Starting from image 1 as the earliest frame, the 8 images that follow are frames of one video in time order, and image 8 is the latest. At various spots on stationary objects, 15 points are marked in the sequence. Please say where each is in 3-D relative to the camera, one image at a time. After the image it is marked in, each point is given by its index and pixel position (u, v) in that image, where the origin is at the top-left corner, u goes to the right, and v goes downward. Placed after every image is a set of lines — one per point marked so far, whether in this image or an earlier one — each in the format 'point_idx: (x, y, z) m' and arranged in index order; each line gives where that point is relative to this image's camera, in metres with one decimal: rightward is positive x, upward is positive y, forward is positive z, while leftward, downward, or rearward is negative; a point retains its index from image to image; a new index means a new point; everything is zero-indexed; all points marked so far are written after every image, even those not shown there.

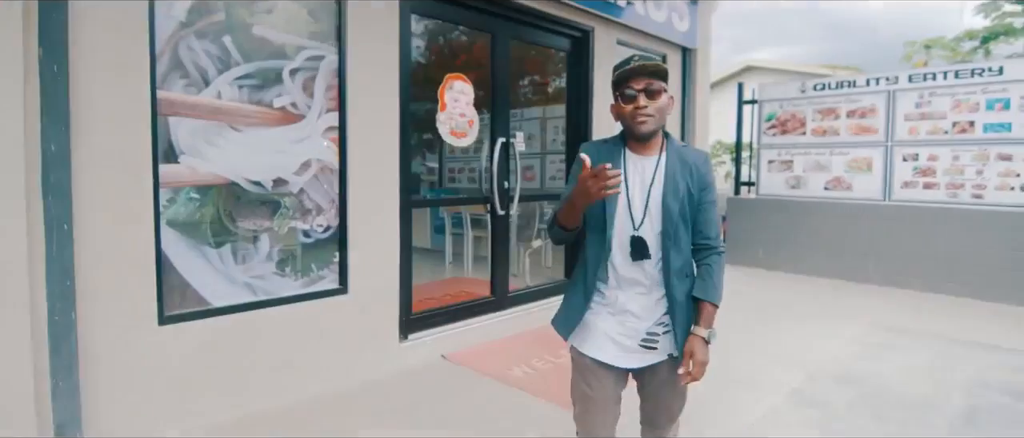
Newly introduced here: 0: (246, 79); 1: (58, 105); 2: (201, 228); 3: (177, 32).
0: (-2.8, +1.5, +2.9) m
1: (-3.8, +1.0, +2.2) m
2: (-3.2, -0.1, +2.8) m
3: (-3.3, +1.8, +2.7) m
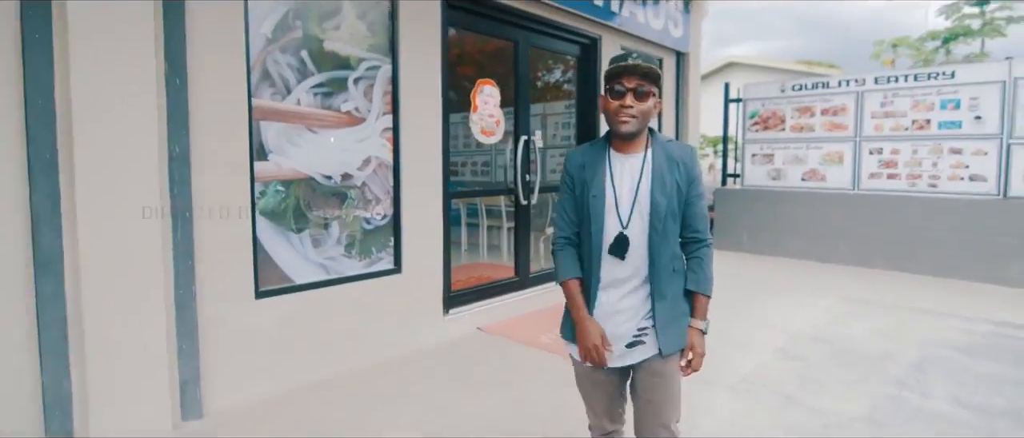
0: (-2.4, +1.7, +3.4) m
1: (-3.3, +1.1, +2.7) m
2: (-2.7, 0.0, +3.3) m
3: (-2.8, +2.0, +3.1) m
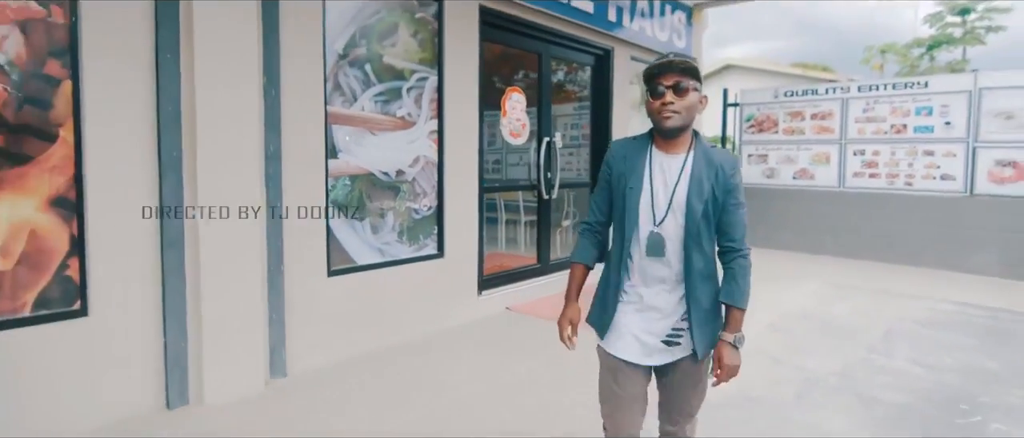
0: (-1.9, +1.8, +3.9) m
1: (-2.8, +1.2, +3.2) m
2: (-2.3, +0.2, +3.8) m
3: (-2.4, +2.1, +3.6) m
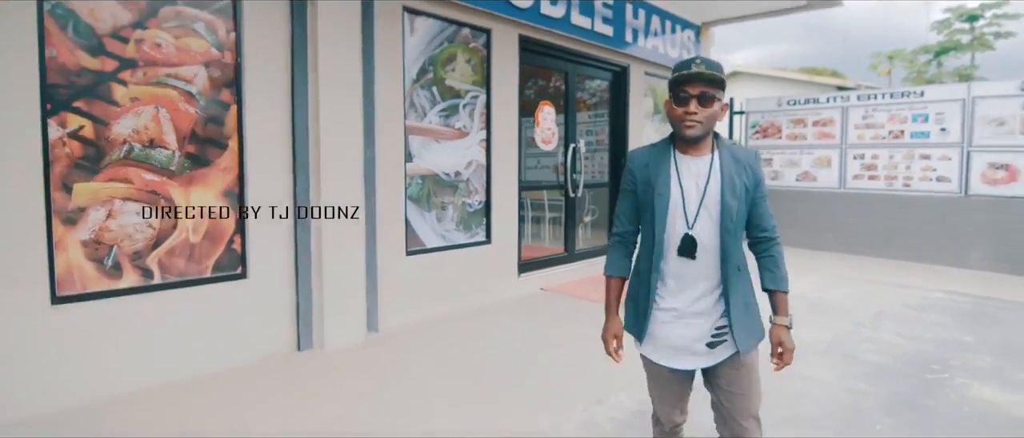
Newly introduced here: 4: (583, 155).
0: (-1.2, +1.9, +4.8) m
1: (-2.2, +1.4, +4.1) m
2: (-1.6, +0.3, +4.7) m
3: (-1.7, +2.2, +4.5) m
4: (+1.8, +1.6, +6.8) m
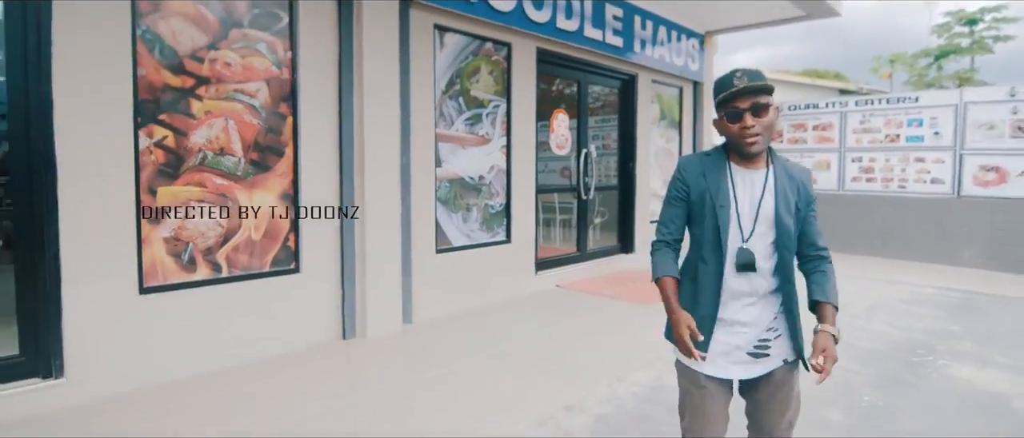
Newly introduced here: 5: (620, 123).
0: (-0.8, +1.9, +5.2) m
1: (-1.8, +1.4, +4.5) m
2: (-1.2, +0.3, +5.1) m
3: (-1.3, +2.2, +4.9) m
4: (+2.2, +1.6, +7.2) m
5: (+3.1, +2.7, +7.7) m
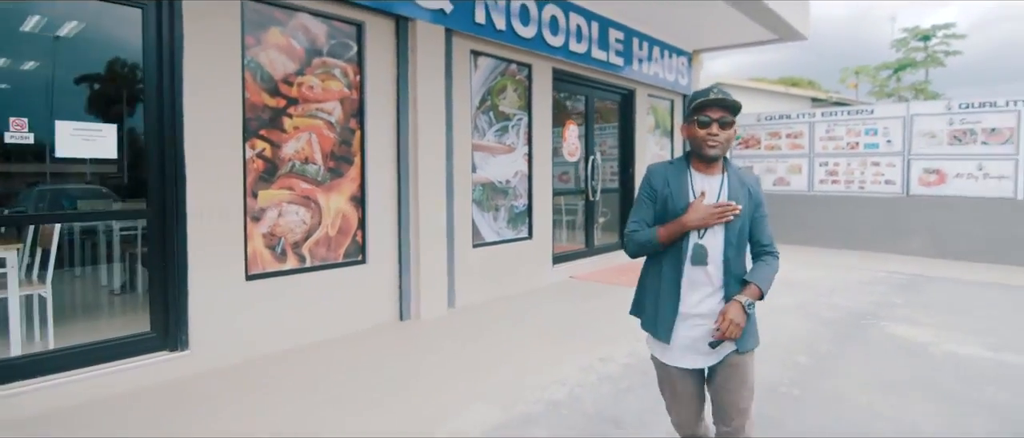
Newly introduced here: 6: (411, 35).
0: (-0.3, +2.0, +6.0) m
1: (-1.2, +1.4, +5.3) m
2: (-0.6, +0.4, +5.8) m
3: (-0.8, +2.3, +5.7) m
4: (+2.6, +1.6, +8.1) m
5: (+3.5, +2.8, +8.7) m
6: (-1.8, +3.3, +4.8) m
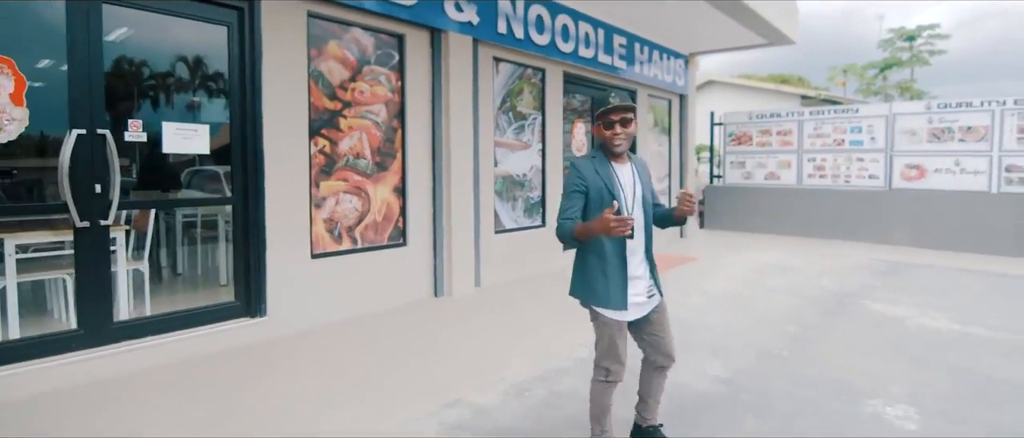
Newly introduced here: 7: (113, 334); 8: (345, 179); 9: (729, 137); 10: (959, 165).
0: (+0.1, +2.2, +6.7) m
1: (-0.8, +1.6, +5.9) m
2: (-0.2, +0.6, +6.5) m
3: (-0.3, +2.5, +6.4) m
4: (+3.0, +1.9, +8.8) m
5: (+3.9, +3.1, +9.4) m
6: (-1.4, +3.5, +5.5) m
7: (-5.4, -1.6, +3.6) m
8: (-3.0, +0.7, +4.8) m
9: (+8.6, +3.2, +10.7) m
10: (+14.6, +1.7, +8.7) m
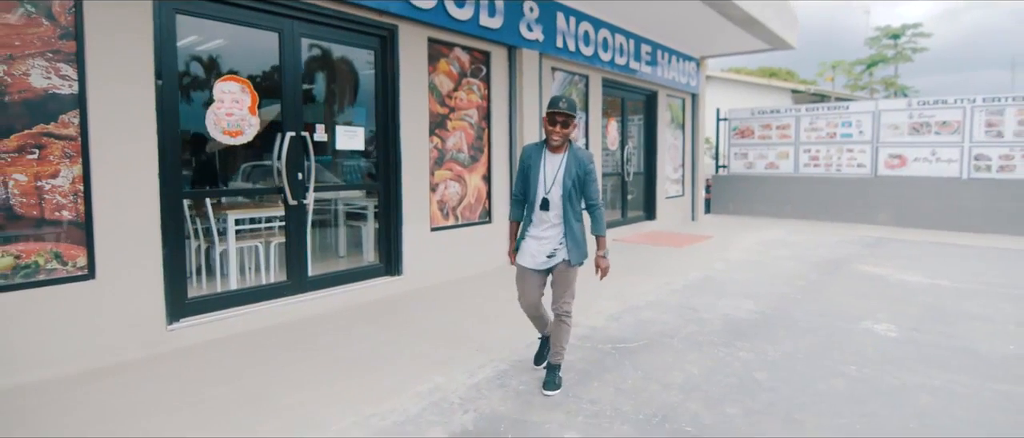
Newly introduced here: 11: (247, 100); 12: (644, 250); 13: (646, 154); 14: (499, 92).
0: (+1.6, +2.7, +8.0) m
1: (+0.8, +2.1, +7.2) m
2: (+1.4, +1.1, +7.8) m
3: (+1.2, +3.0, +7.7) m
4: (+4.5, +2.5, +10.1) m
5: (+5.4, +3.6, +10.7) m
6: (+0.2, +4.0, +6.7) m
7: (-3.7, -1.2, +4.9) m
8: (-1.4, +1.1, +6.1) m
9: (+10.0, +3.9, +12.1) m
10: (+16.1, +2.5, +10.3) m
11: (-4.5, +2.0, +4.4) m
12: (+4.2, -1.0, +8.4) m
13: (+5.4, +2.6, +10.8) m
14: (-0.3, +3.1, +6.6) m
